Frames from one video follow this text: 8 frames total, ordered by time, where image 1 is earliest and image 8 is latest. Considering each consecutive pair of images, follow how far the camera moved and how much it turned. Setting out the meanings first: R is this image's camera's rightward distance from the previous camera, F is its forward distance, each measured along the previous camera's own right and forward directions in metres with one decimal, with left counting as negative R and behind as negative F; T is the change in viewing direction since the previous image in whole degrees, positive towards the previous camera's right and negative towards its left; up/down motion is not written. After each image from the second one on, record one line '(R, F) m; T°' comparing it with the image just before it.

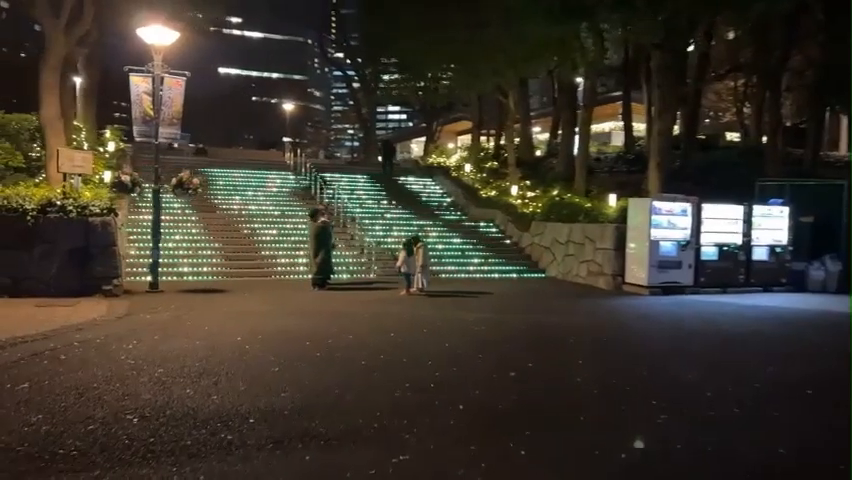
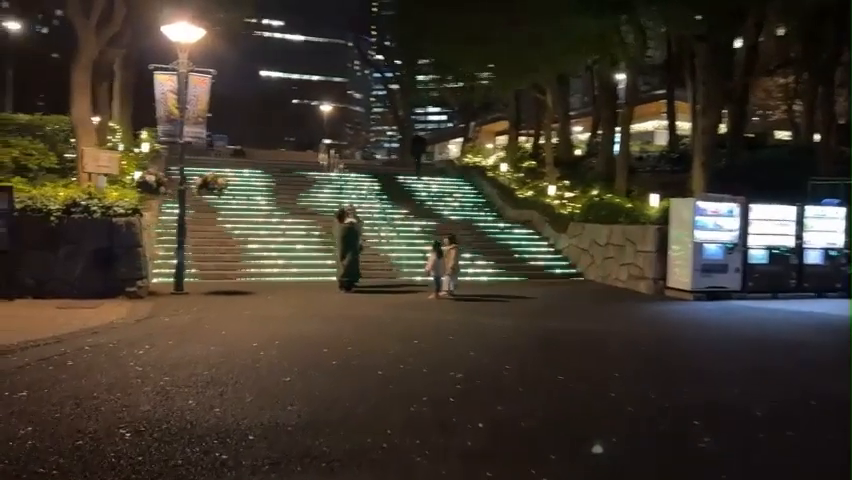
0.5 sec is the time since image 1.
(+0.2, +0.7) m; -3°
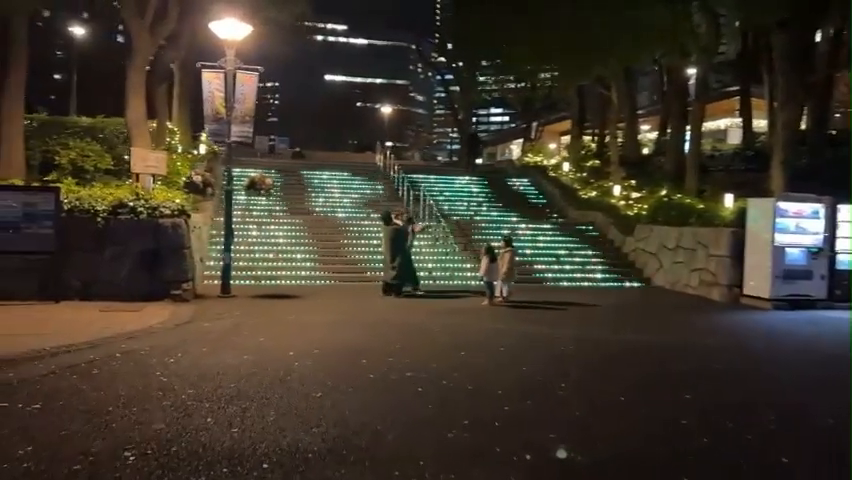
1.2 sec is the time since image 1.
(+0.2, +0.9) m; -5°
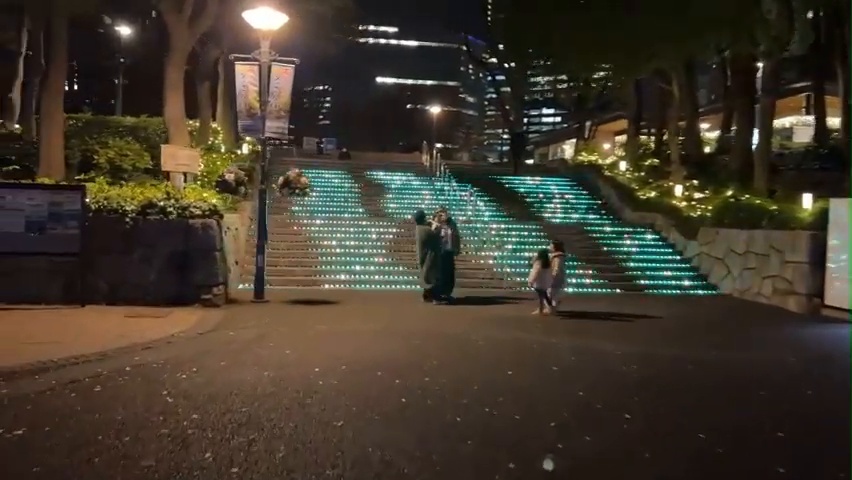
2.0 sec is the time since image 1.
(+0.1, +1.2) m; -4°
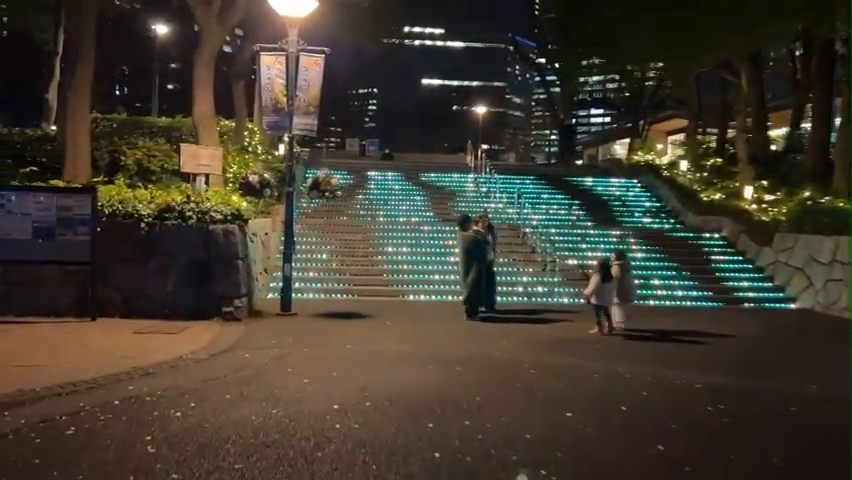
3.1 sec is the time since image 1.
(+0.1, +1.6) m; -4°
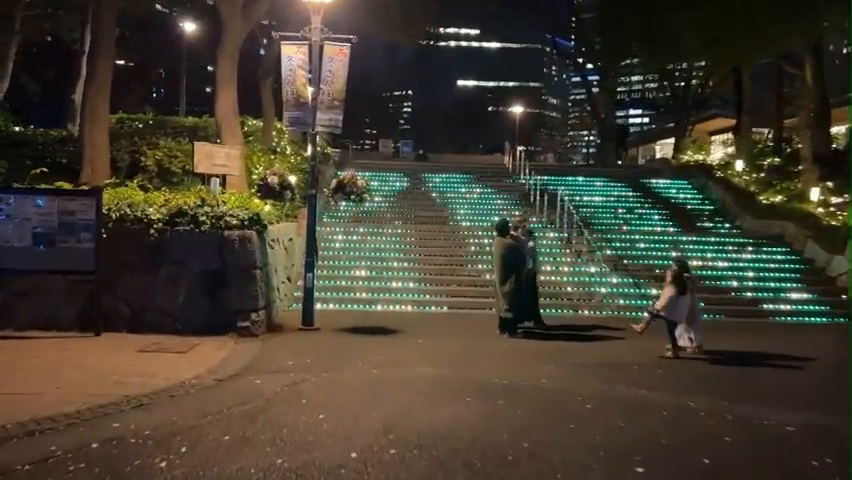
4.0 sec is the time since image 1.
(0.0, +1.4) m; -3°
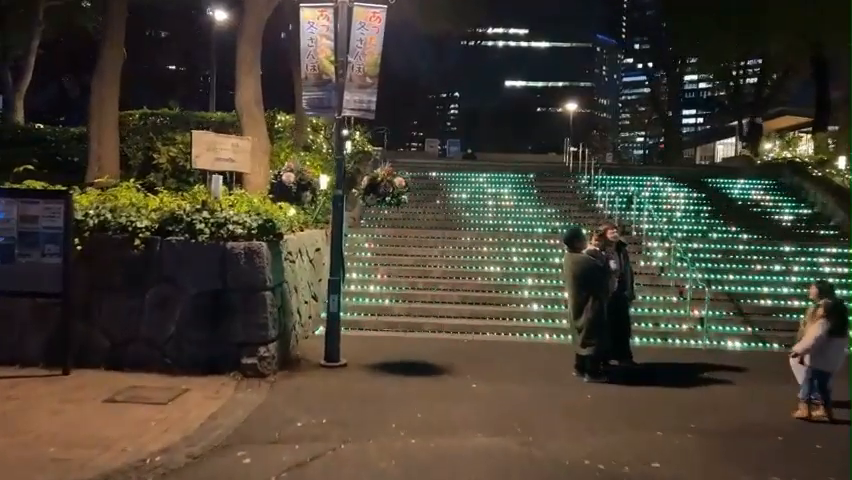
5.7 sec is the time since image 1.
(-0.1, +2.7) m; -4°
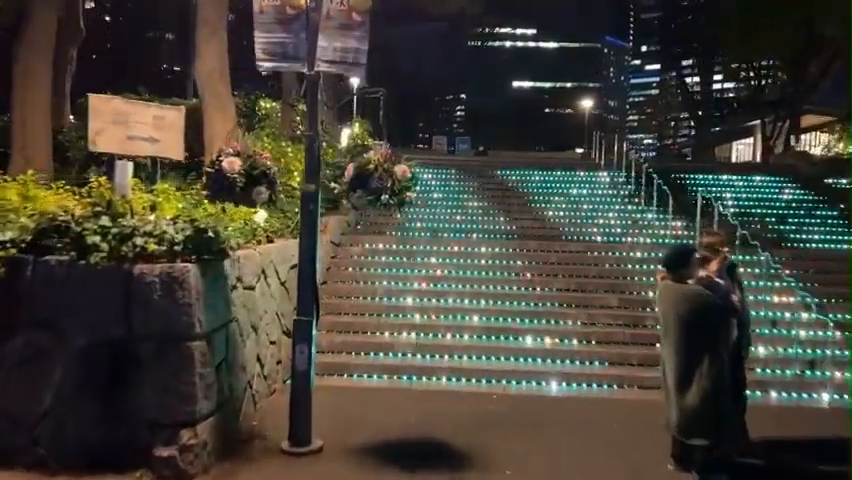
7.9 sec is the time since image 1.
(-0.1, +3.5) m; 0°
